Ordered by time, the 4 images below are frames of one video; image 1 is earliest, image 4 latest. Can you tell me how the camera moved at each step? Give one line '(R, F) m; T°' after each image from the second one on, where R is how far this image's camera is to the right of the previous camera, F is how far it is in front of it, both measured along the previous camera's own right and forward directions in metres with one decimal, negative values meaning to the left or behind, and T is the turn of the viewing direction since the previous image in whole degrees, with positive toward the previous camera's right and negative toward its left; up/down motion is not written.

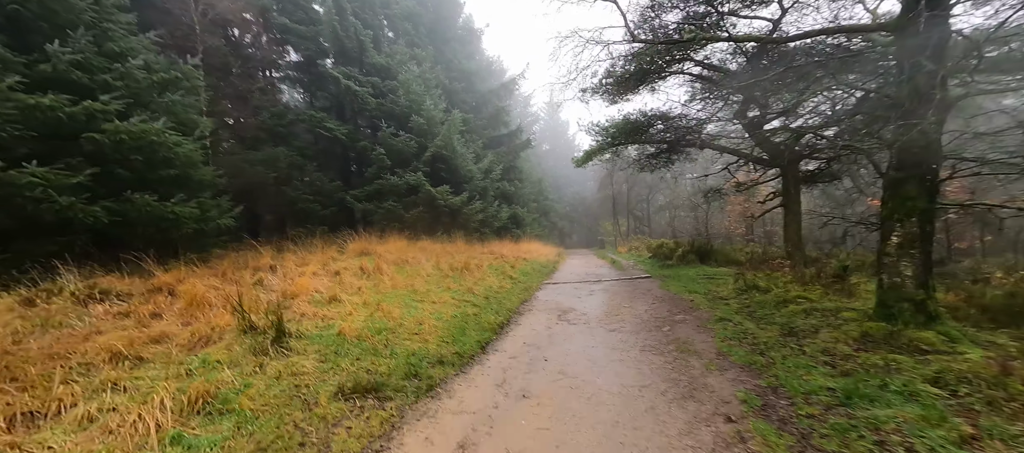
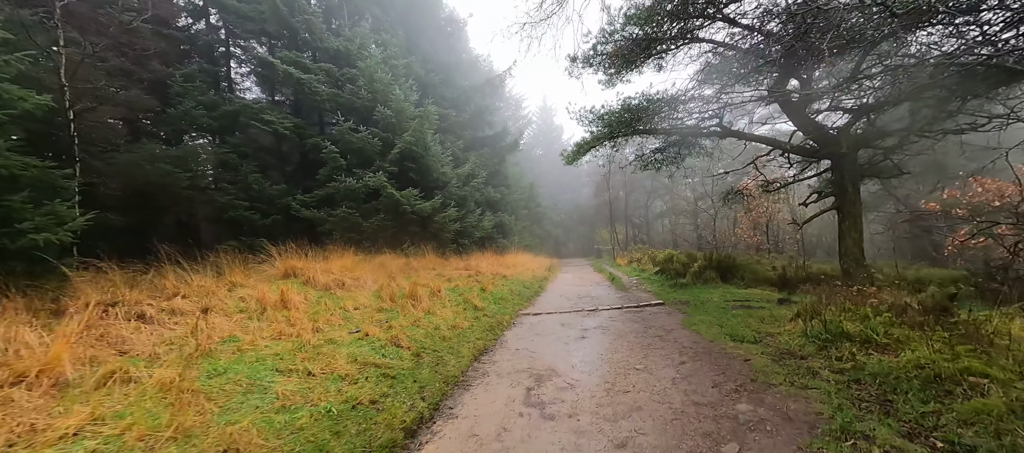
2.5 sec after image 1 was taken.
(+0.5, +2.2) m; +1°
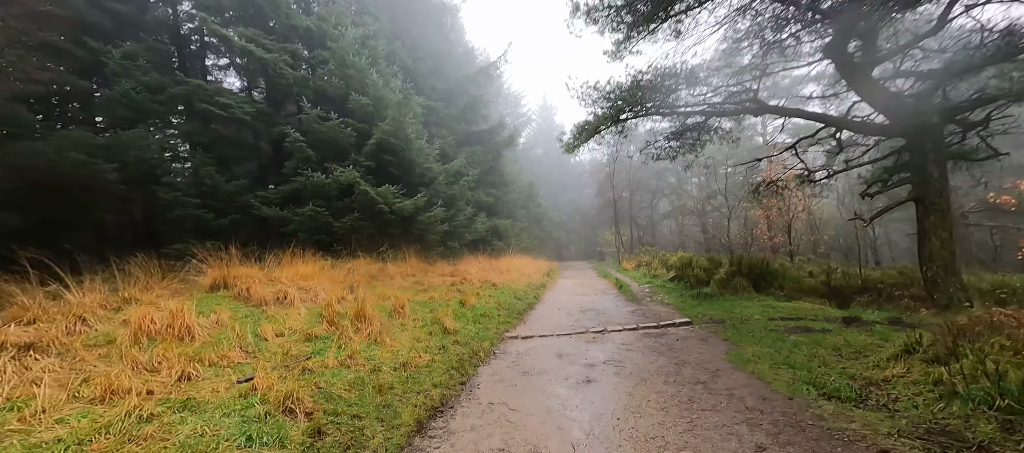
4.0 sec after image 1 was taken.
(+0.2, +1.5) m; 0°
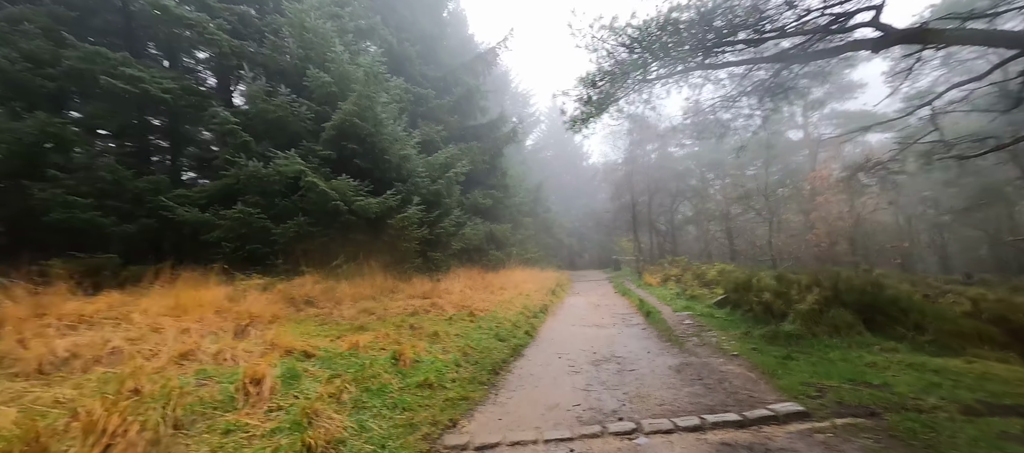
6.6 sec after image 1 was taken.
(+0.5, +2.5) m; -2°
